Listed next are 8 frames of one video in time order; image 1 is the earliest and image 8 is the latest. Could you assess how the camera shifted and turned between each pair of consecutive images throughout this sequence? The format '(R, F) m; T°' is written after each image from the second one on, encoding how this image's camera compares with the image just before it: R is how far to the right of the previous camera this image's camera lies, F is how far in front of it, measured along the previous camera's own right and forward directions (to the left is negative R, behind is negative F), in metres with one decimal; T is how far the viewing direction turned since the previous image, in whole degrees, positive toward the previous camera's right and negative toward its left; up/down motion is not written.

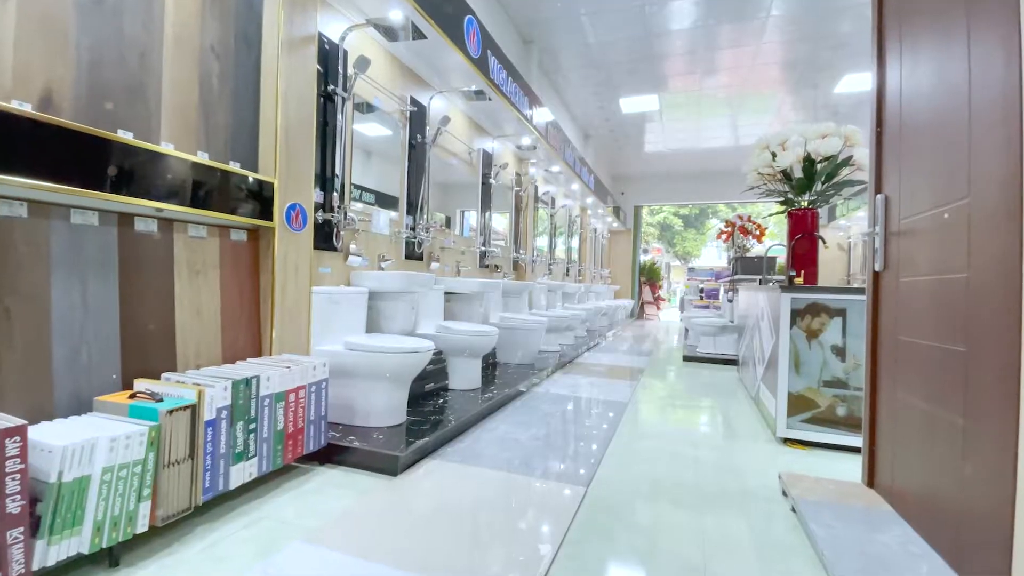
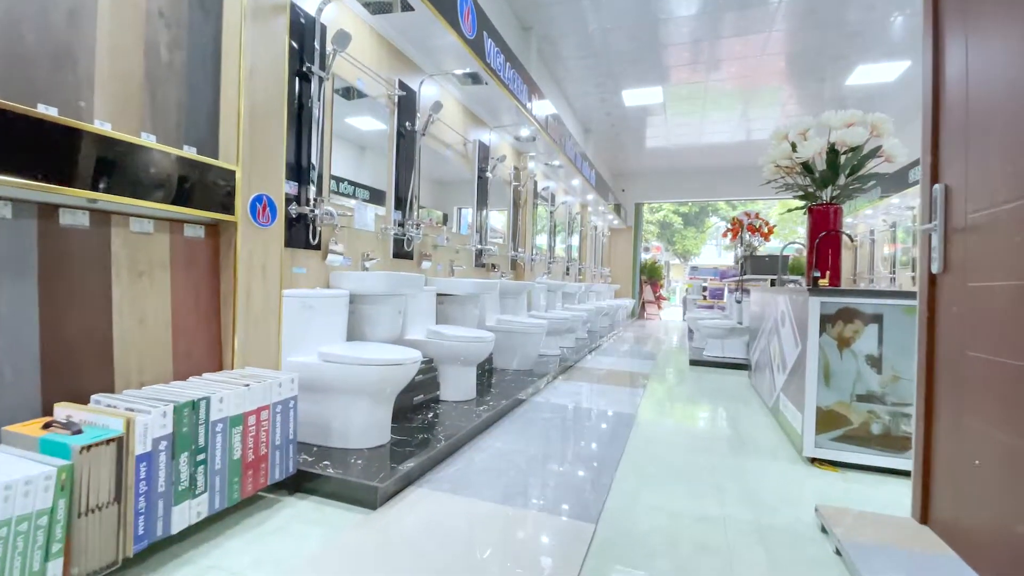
(0.0, +0.3) m; 0°
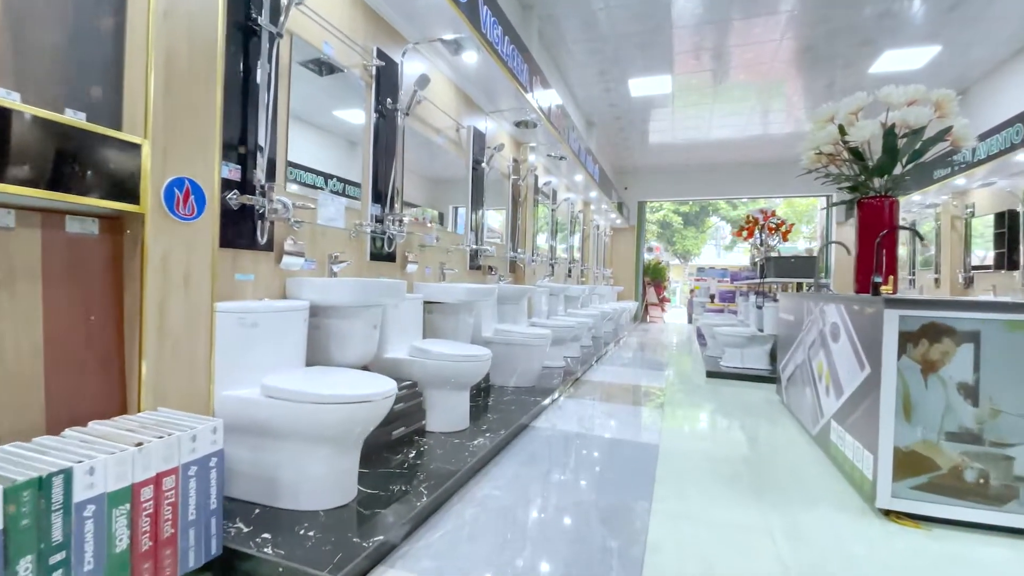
(0.0, +0.5) m; 0°
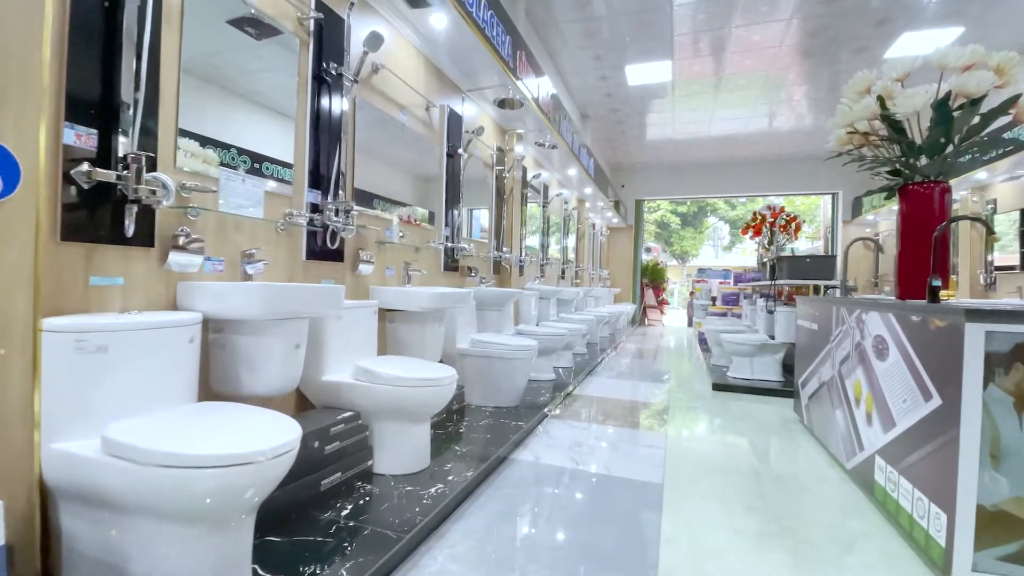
(+0.1, +0.5) m; 0°
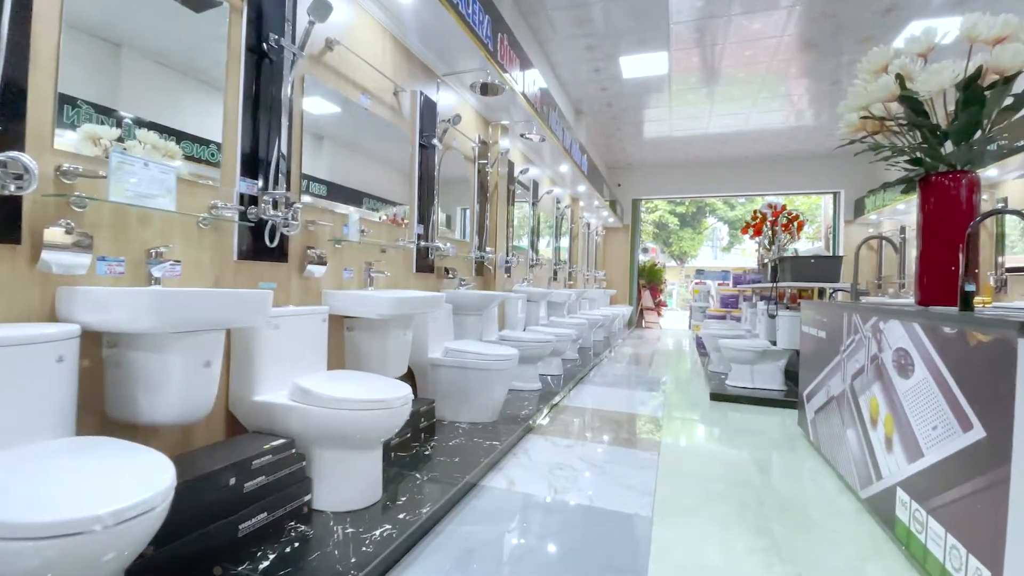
(+0.2, +0.3) m; 0°
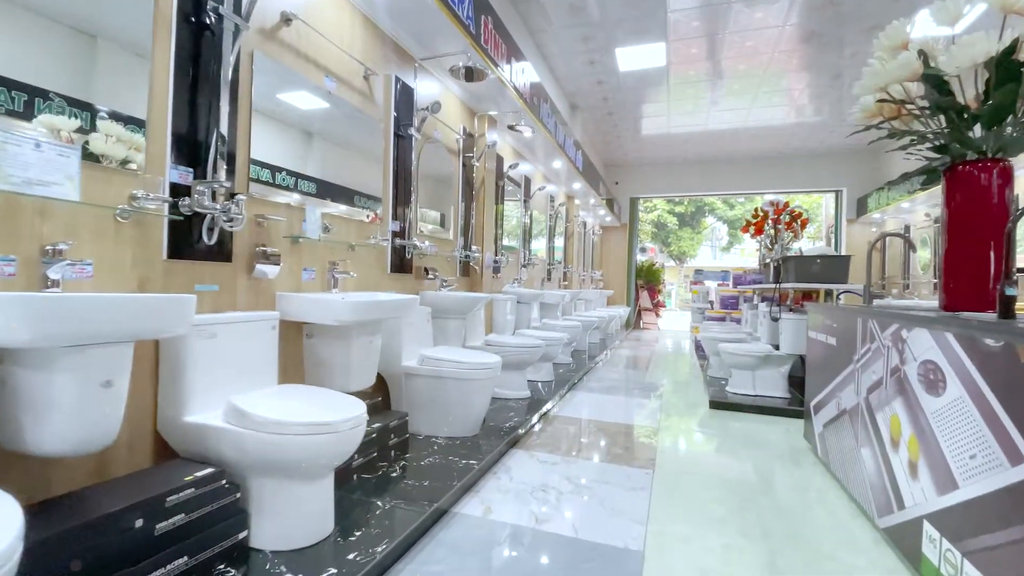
(+0.1, +0.2) m; 0°
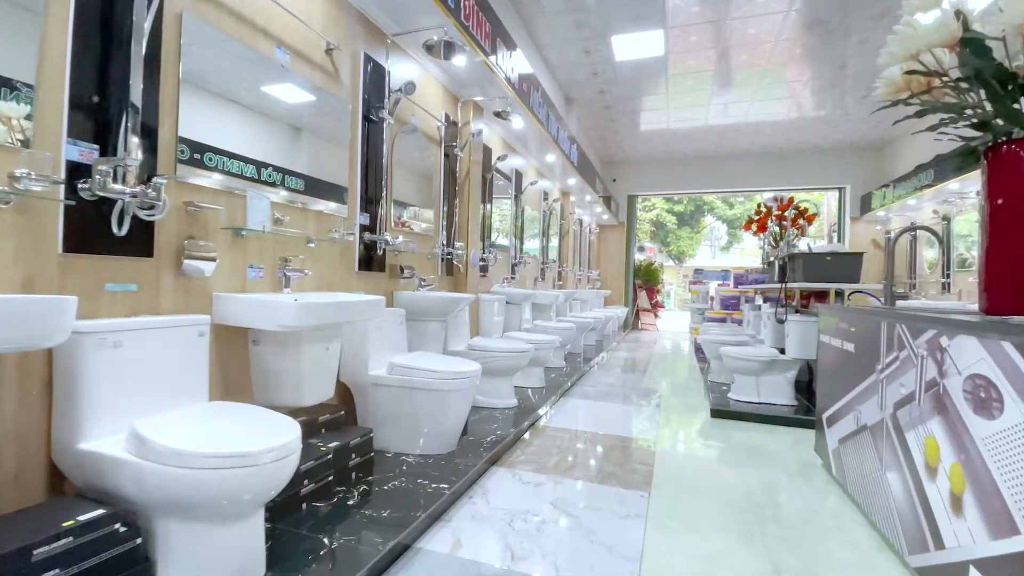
(+0.1, +0.3) m; 0°
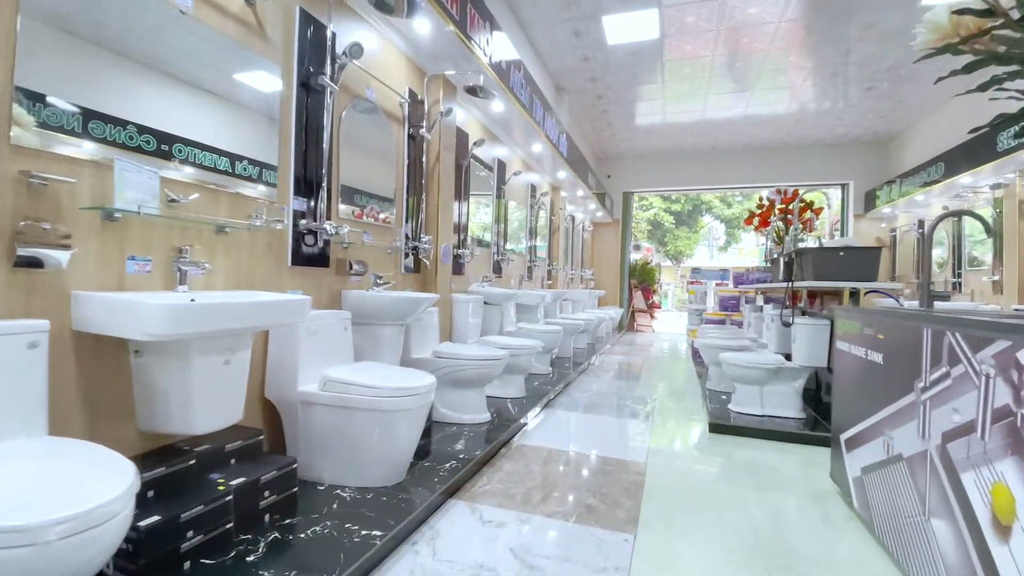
(+0.2, +0.4) m; 0°
